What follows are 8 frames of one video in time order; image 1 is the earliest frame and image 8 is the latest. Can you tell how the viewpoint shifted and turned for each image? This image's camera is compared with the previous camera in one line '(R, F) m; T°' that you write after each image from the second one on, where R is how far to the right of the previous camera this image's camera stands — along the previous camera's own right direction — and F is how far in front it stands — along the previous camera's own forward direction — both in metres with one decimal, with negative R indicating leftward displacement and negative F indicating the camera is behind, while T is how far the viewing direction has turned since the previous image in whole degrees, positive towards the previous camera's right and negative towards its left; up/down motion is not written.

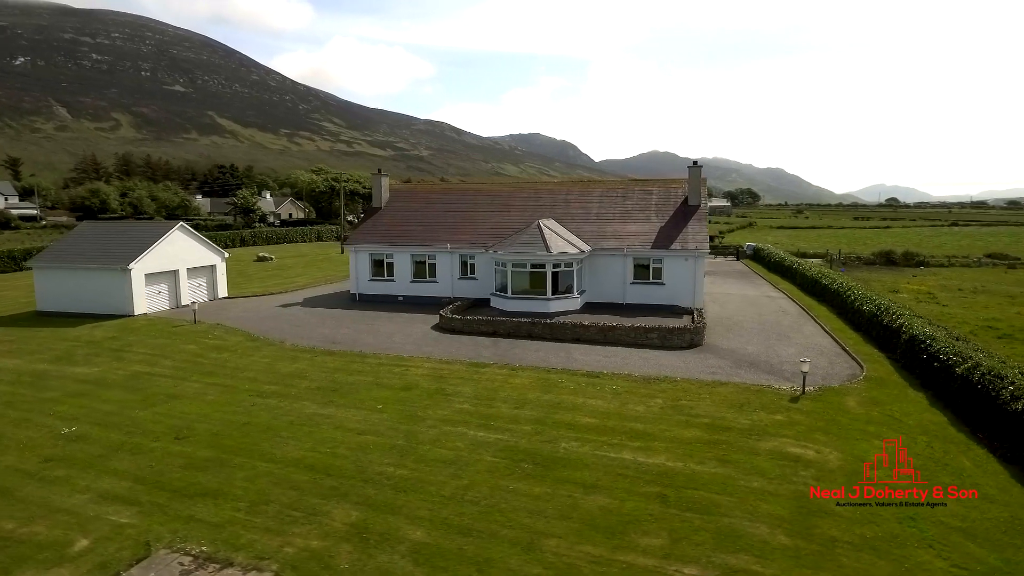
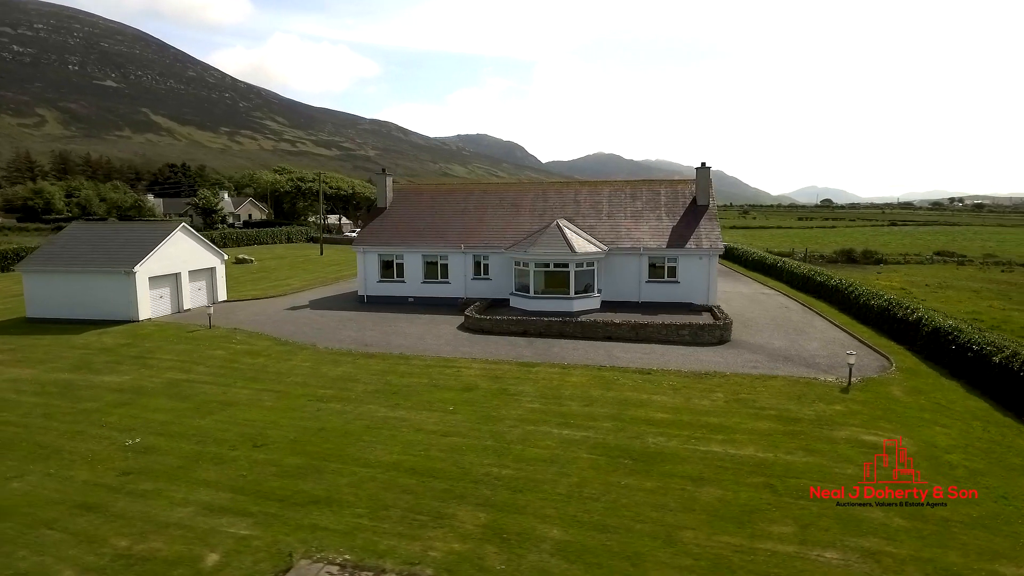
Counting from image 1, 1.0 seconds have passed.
(-3.2, +0.1) m; +5°
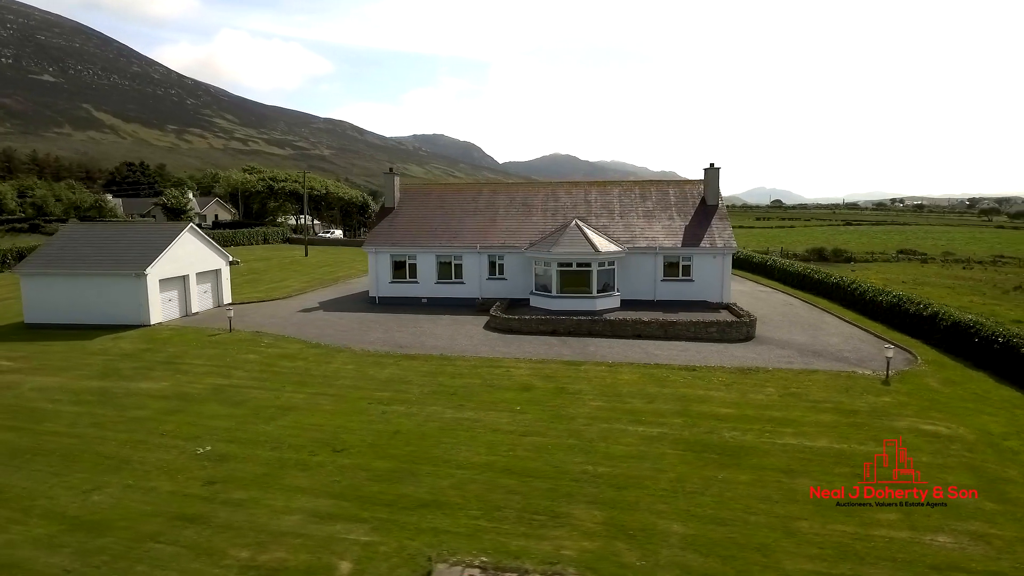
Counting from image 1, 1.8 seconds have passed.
(-2.8, +0.1) m; +4°
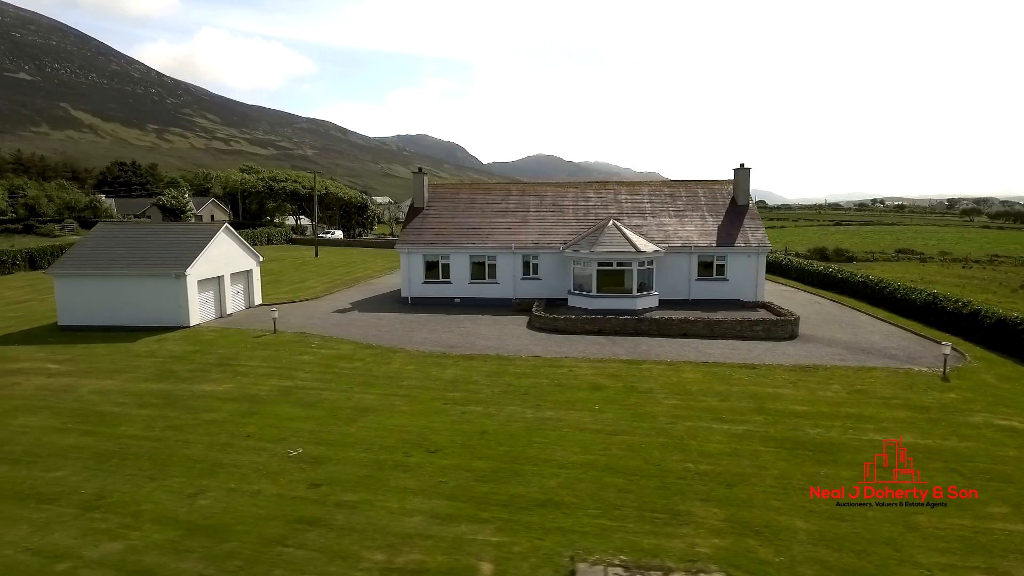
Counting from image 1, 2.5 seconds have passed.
(-2.4, +0.1) m; +2°
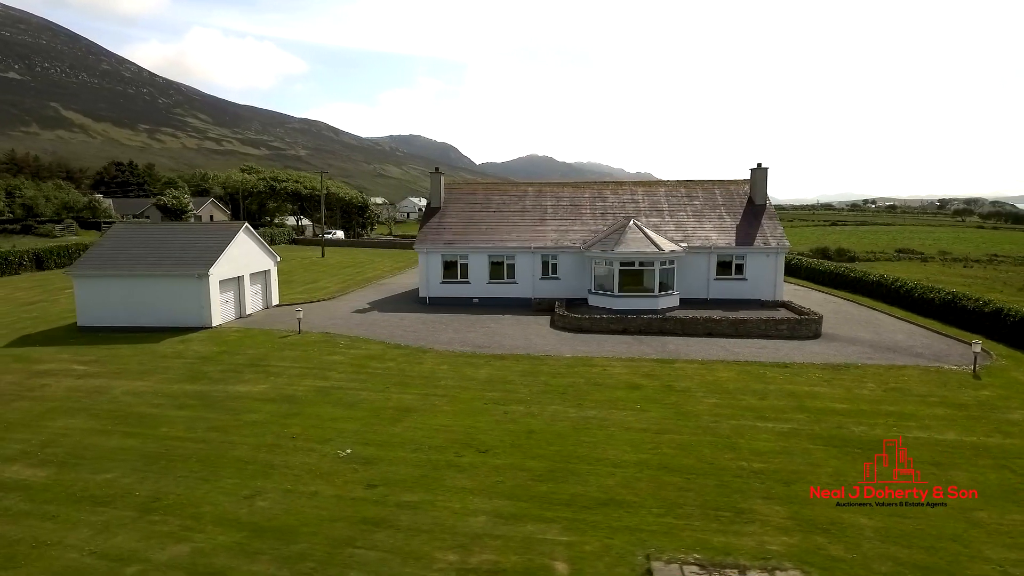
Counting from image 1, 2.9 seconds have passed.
(-1.3, 0.0) m; +1°
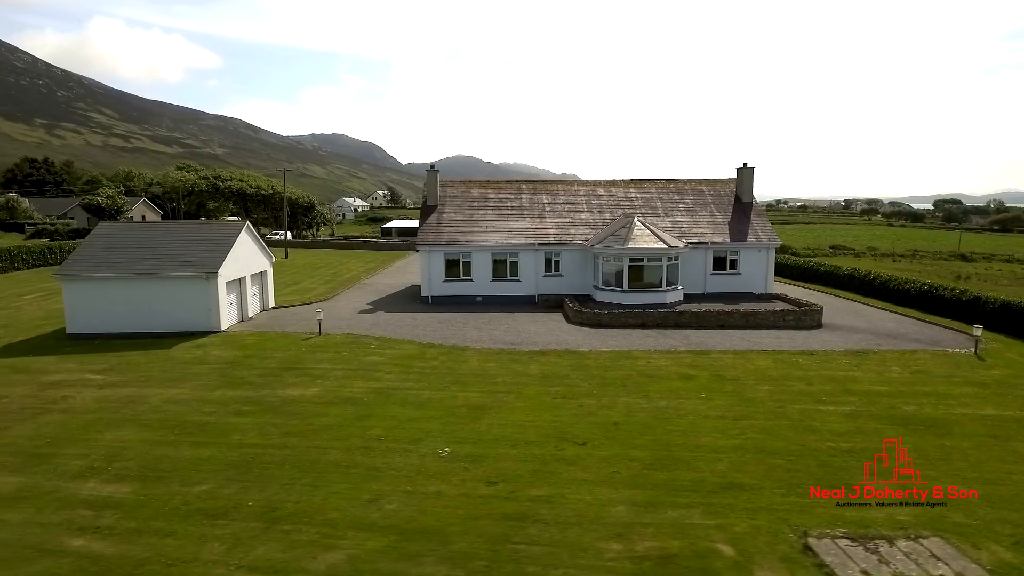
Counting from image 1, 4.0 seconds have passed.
(-3.6, +0.2) m; +7°
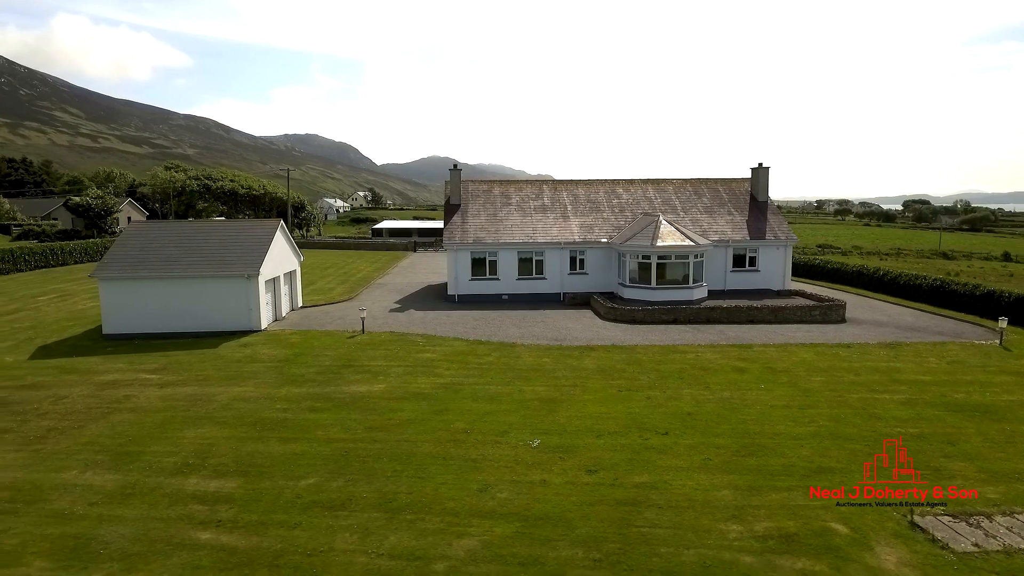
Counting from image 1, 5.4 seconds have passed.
(-2.4, -0.2) m; +2°
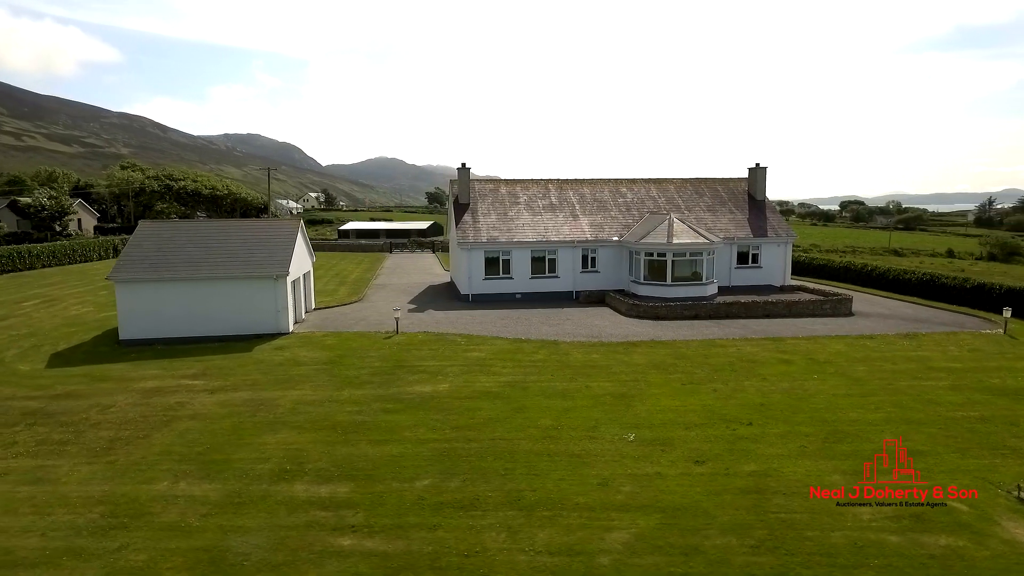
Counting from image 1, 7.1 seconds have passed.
(-3.1, +0.2) m; +5°
